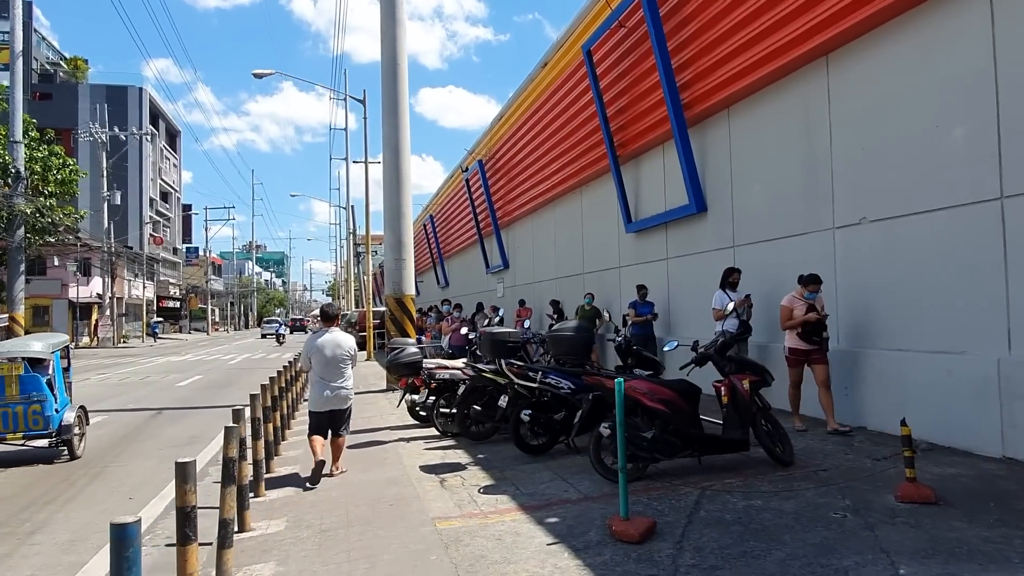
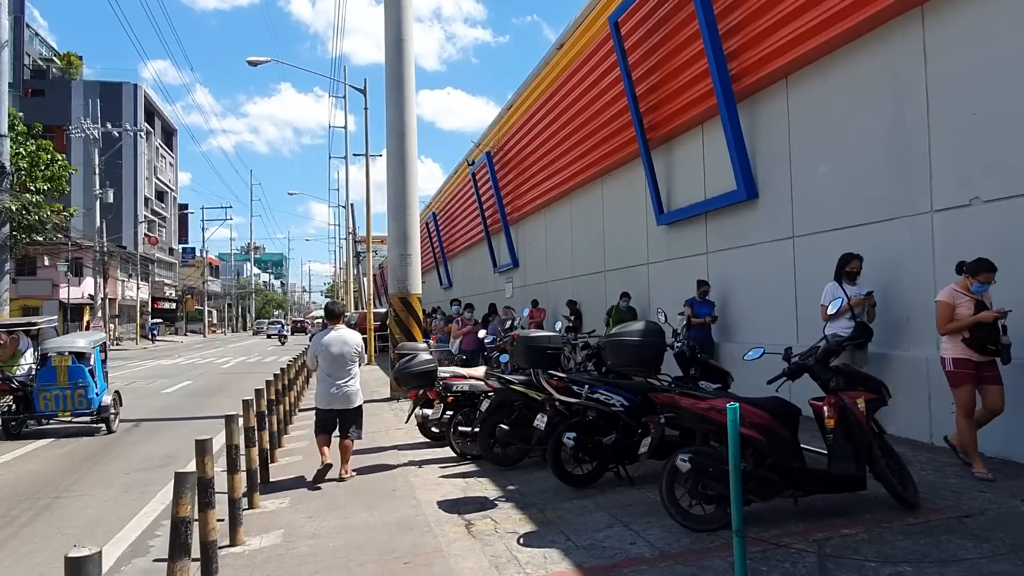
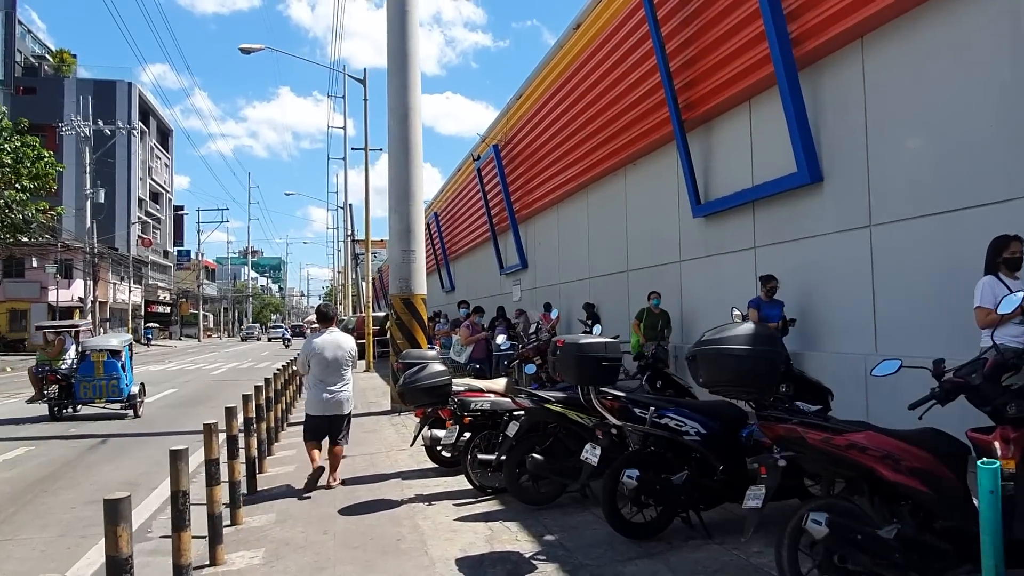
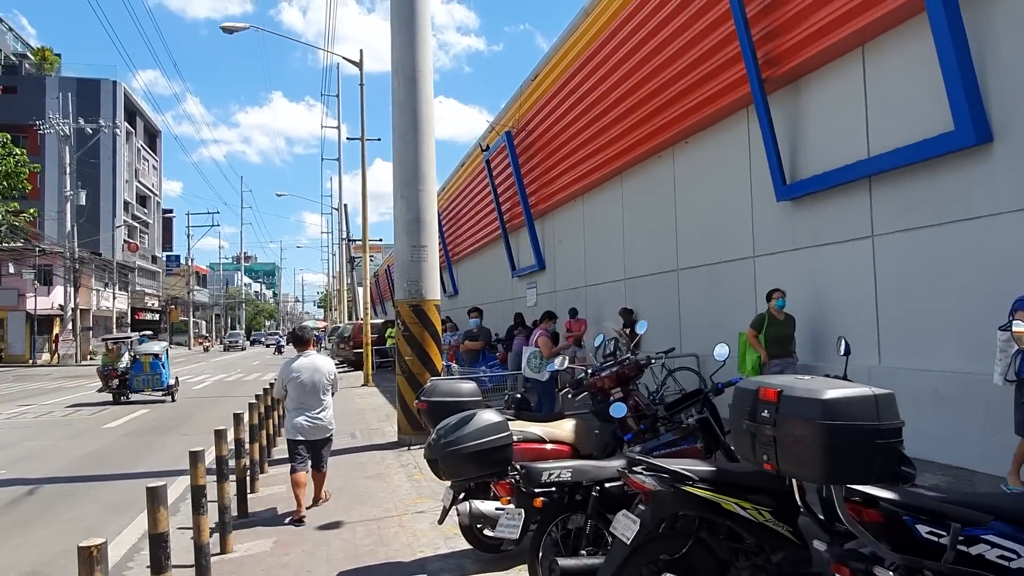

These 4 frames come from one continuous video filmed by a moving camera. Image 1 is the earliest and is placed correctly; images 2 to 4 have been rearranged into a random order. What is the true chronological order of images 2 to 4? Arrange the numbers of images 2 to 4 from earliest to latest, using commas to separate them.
2, 3, 4
